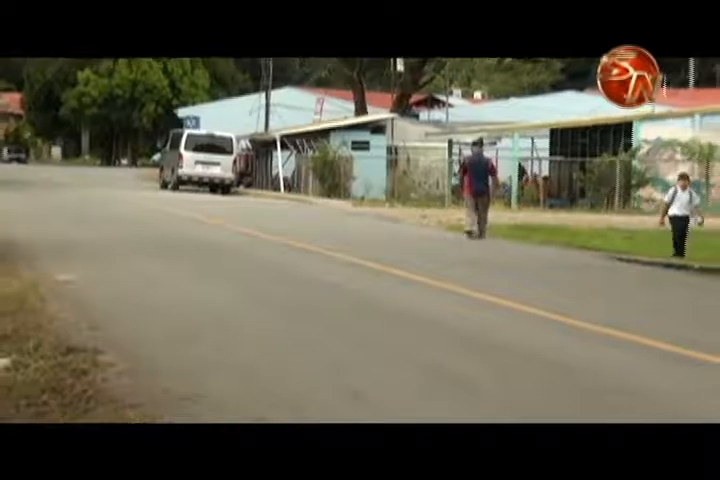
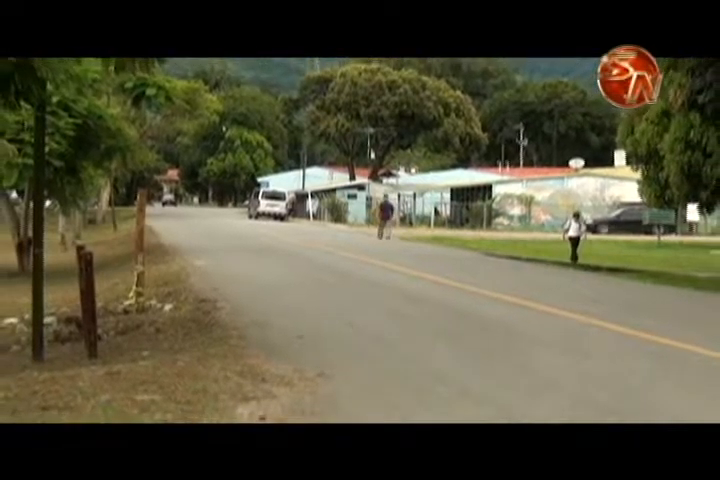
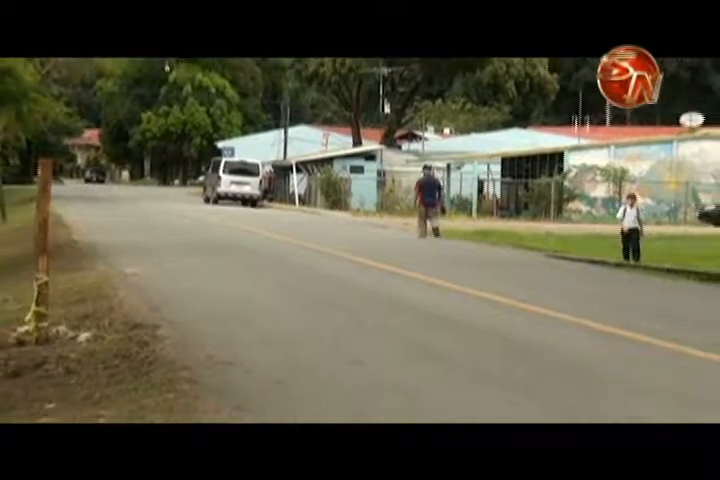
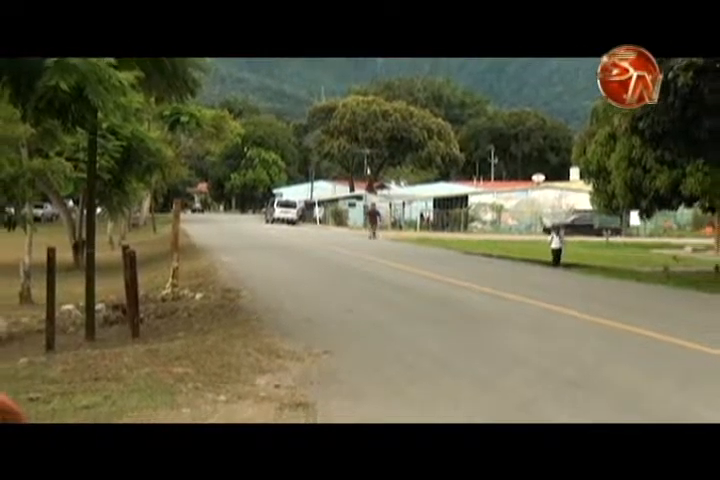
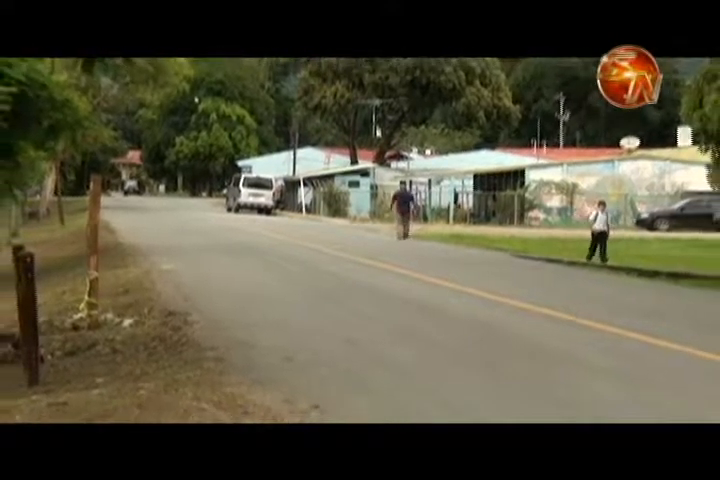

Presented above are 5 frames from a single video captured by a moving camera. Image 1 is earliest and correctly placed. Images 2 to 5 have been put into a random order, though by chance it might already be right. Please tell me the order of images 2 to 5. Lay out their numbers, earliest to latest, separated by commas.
3, 5, 2, 4
